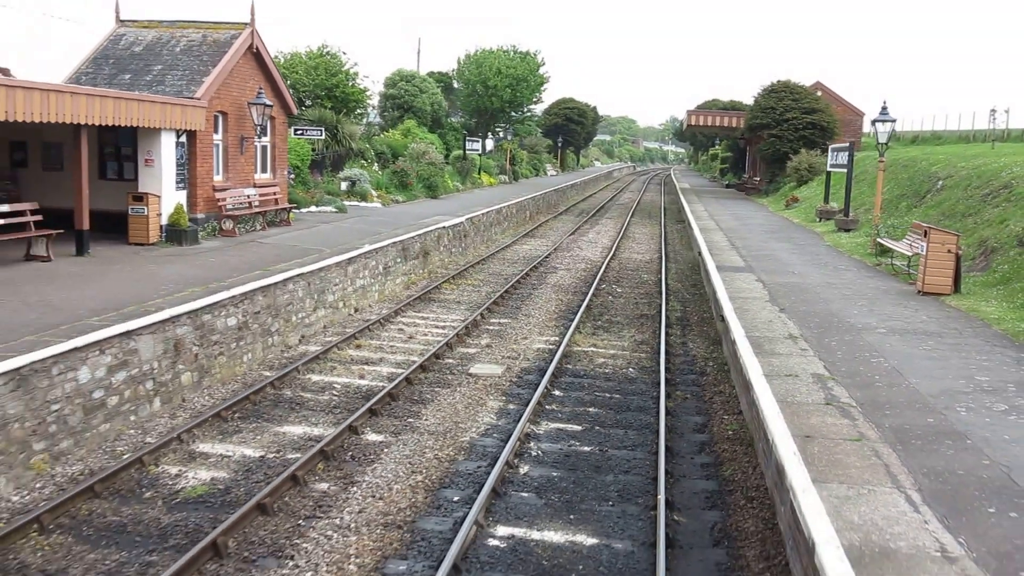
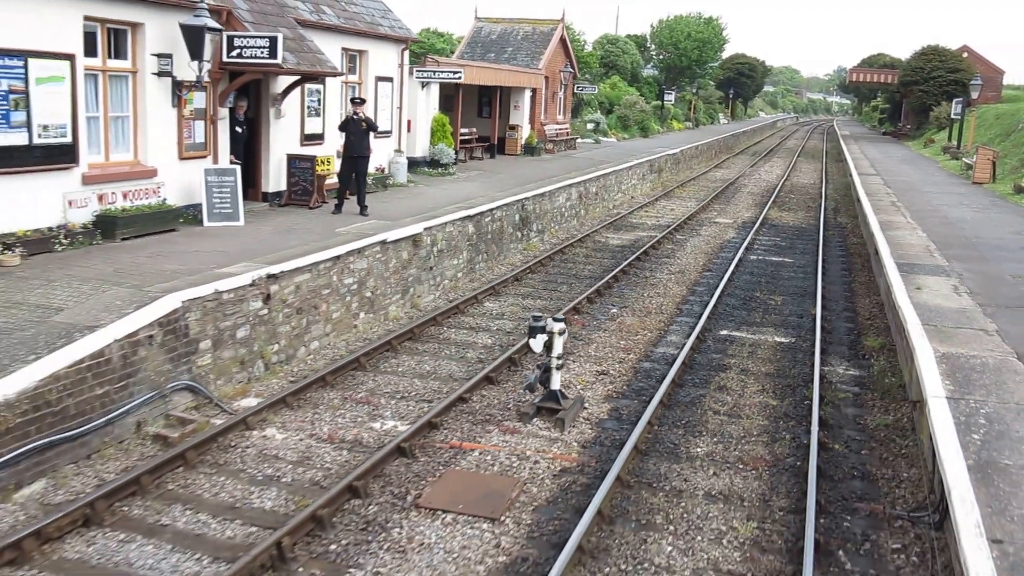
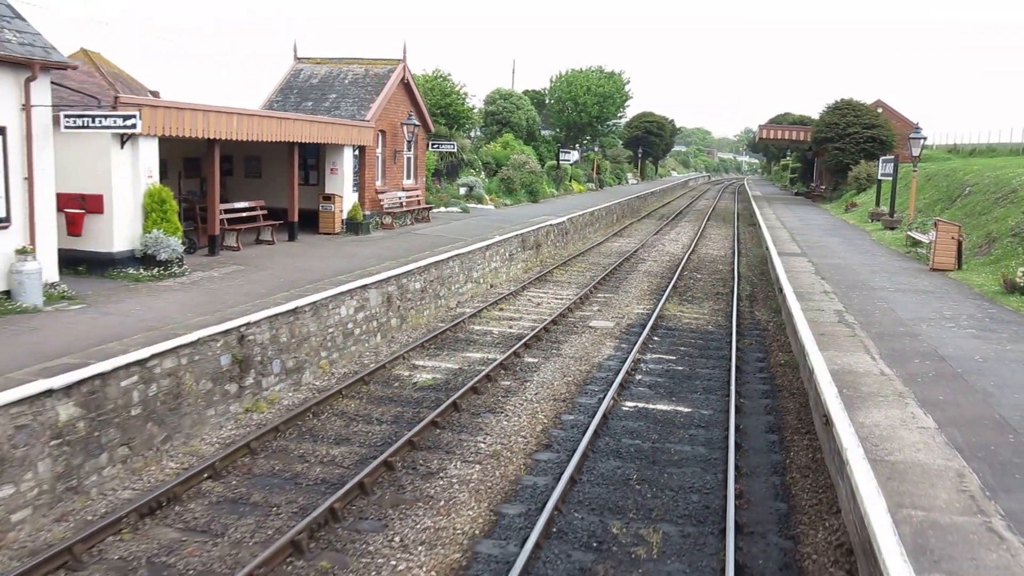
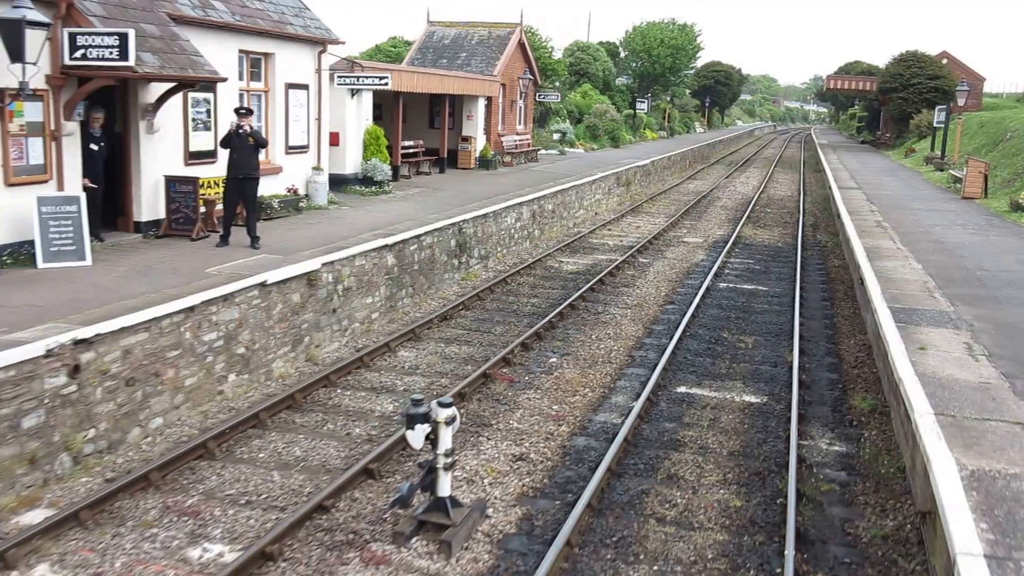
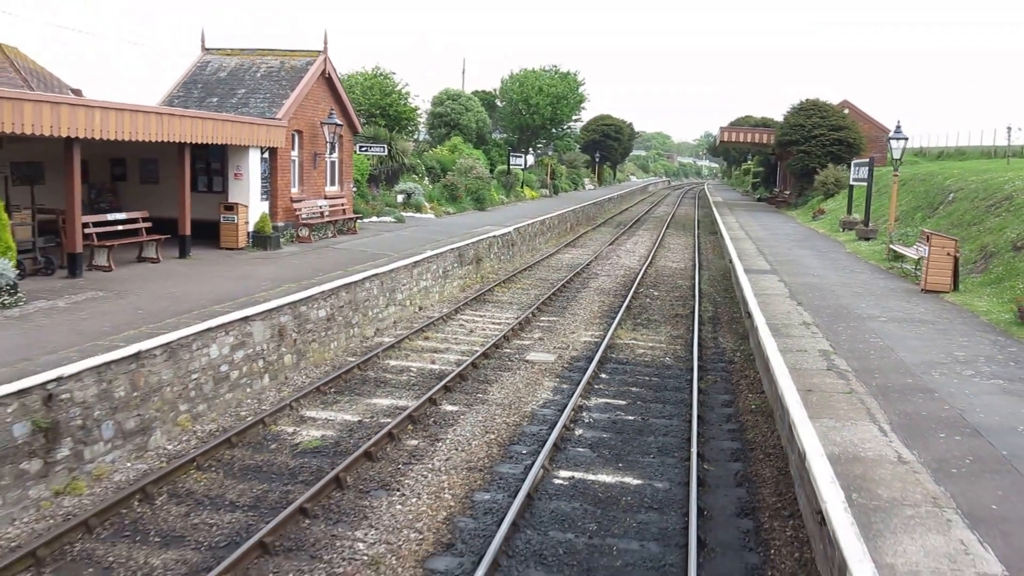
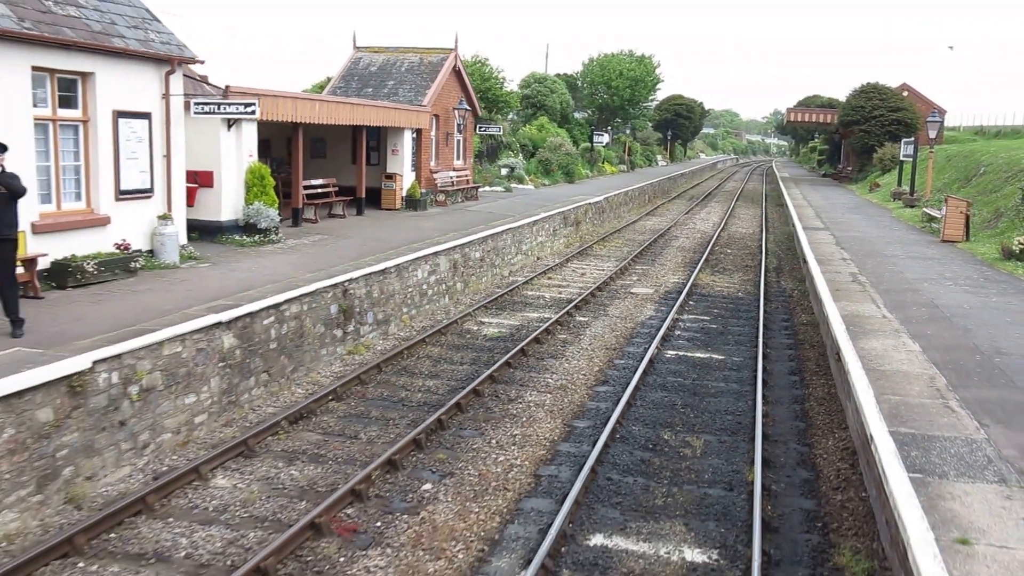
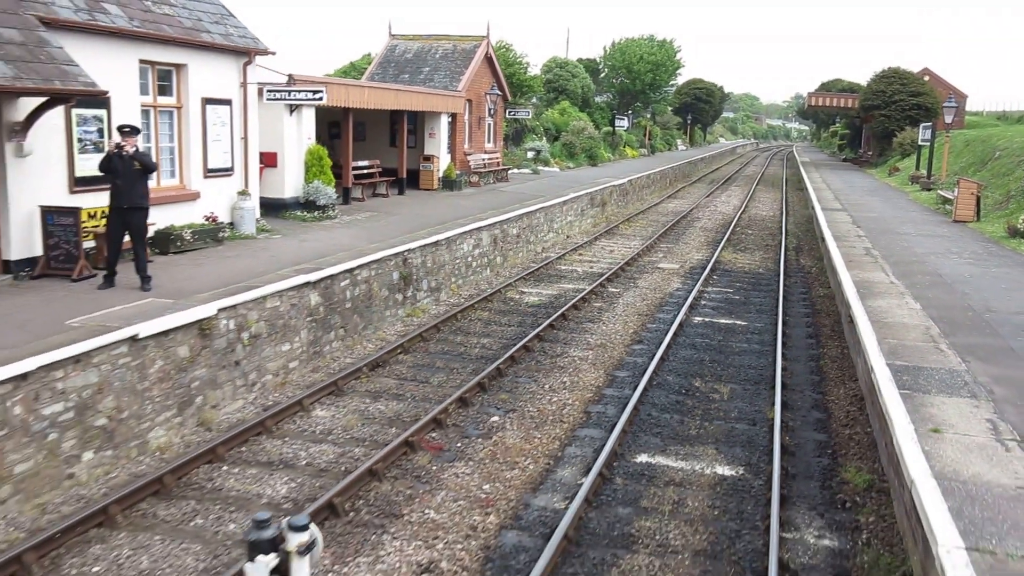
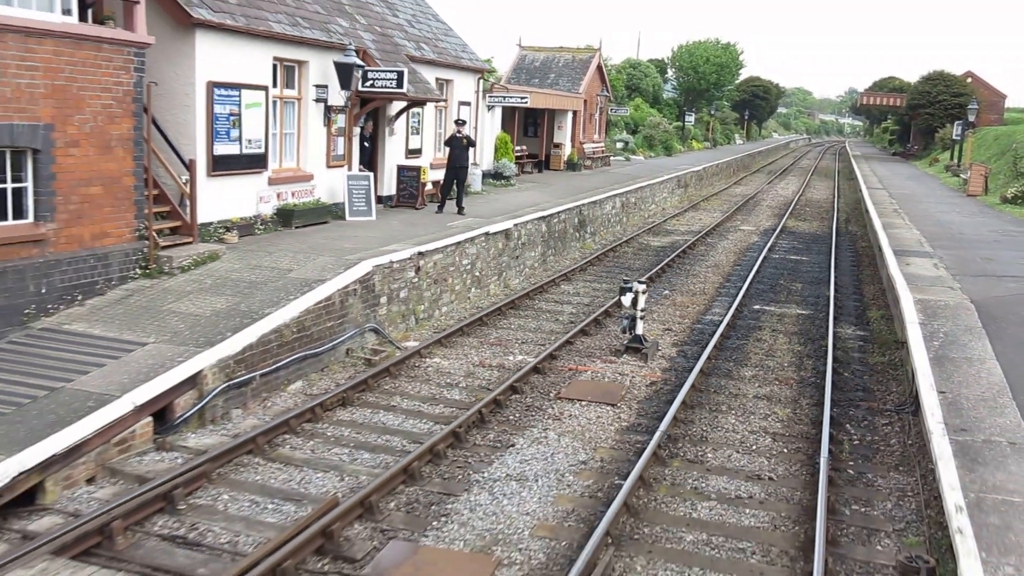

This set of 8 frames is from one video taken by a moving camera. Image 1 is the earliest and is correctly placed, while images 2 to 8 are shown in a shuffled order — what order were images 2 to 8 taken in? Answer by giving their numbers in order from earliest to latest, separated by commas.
5, 3, 6, 7, 4, 2, 8
